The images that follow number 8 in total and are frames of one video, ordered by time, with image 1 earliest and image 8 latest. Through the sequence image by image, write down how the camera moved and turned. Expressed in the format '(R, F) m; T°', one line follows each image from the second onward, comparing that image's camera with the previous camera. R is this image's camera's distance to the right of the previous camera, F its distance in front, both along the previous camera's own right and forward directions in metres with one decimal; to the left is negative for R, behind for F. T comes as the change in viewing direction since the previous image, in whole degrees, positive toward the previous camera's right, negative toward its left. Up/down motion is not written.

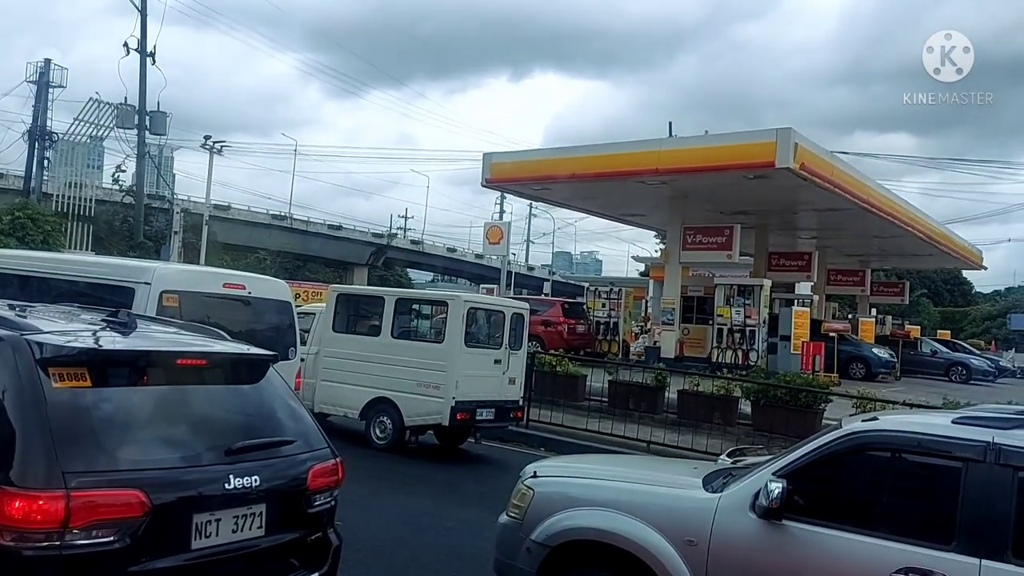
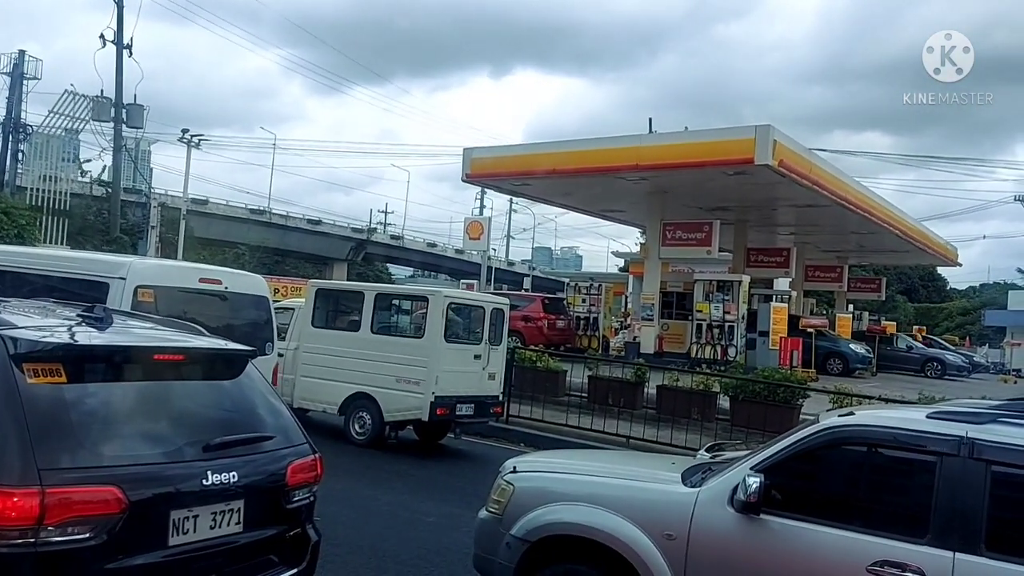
(0.0, 0.0) m; +1°
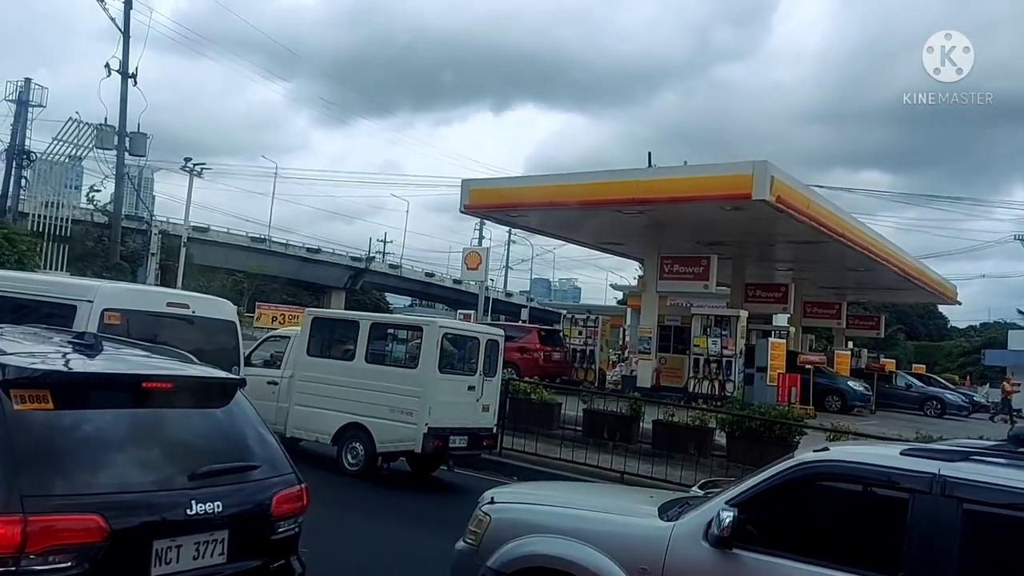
(0.0, 0.0) m; 0°
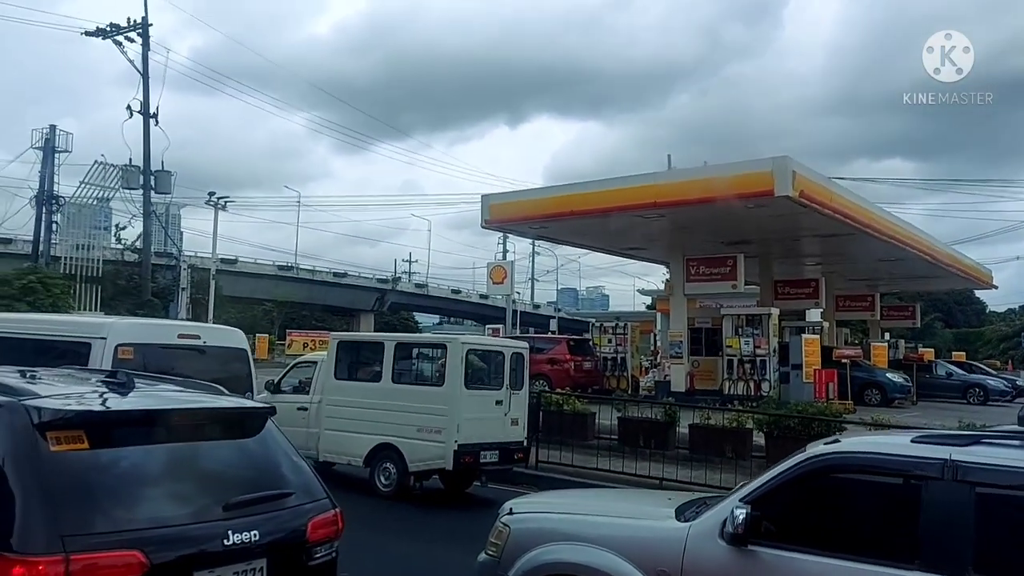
(0.0, 0.0) m; -2°
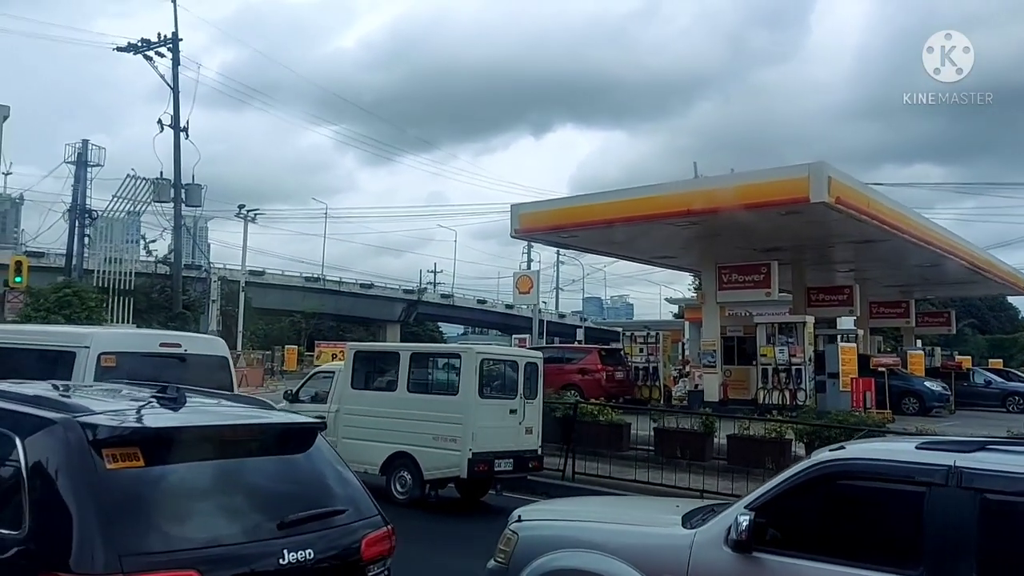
(-0.1, 0.0) m; -2°
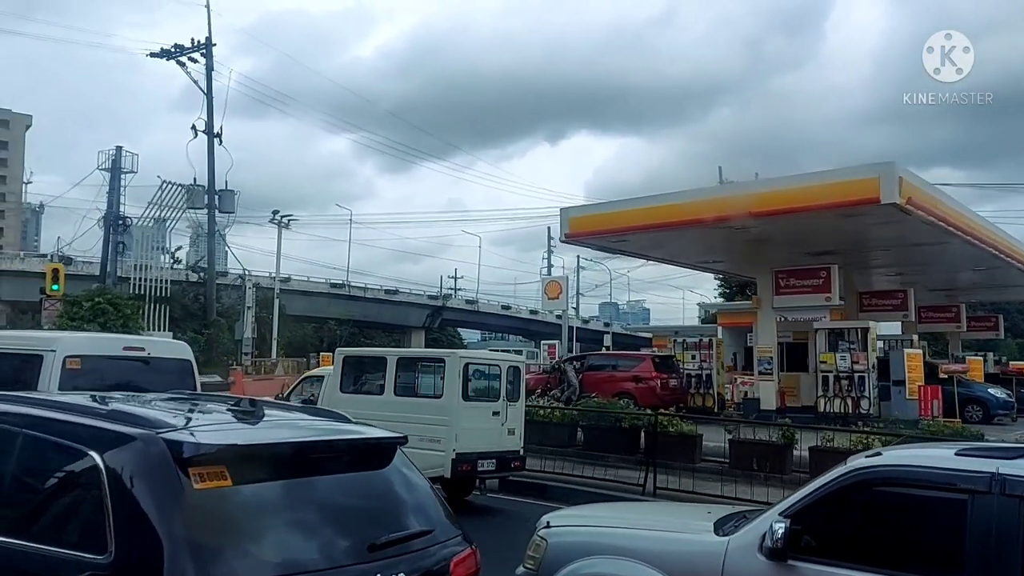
(-0.5, +0.3) m; -1°
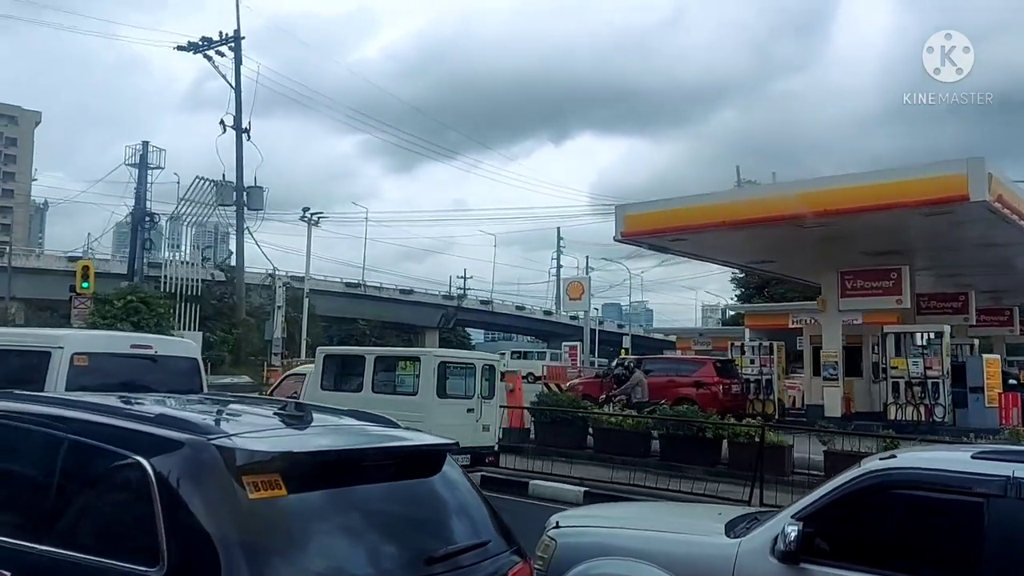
(-0.7, +0.5) m; 0°
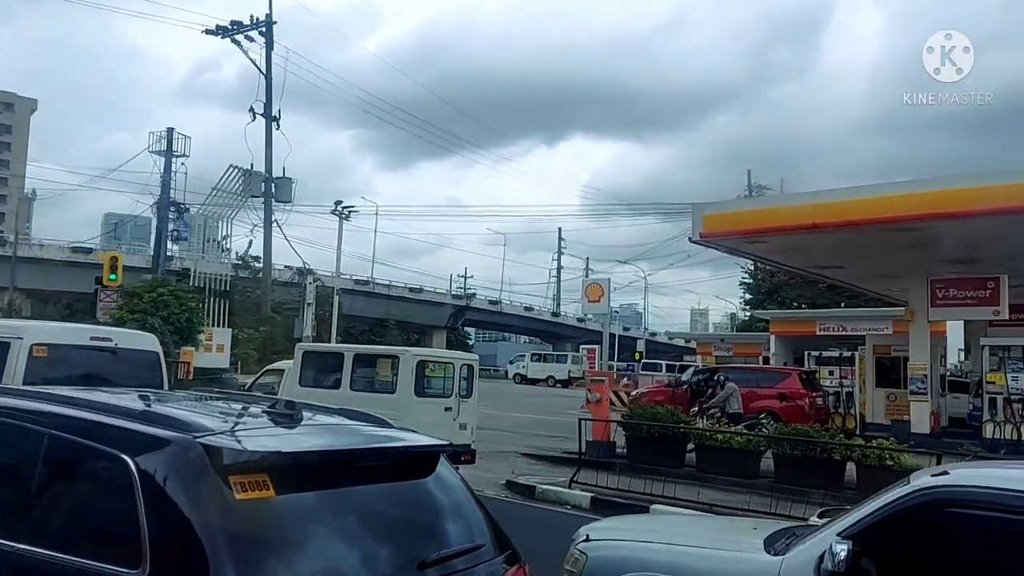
(-1.1, +0.7) m; +1°
